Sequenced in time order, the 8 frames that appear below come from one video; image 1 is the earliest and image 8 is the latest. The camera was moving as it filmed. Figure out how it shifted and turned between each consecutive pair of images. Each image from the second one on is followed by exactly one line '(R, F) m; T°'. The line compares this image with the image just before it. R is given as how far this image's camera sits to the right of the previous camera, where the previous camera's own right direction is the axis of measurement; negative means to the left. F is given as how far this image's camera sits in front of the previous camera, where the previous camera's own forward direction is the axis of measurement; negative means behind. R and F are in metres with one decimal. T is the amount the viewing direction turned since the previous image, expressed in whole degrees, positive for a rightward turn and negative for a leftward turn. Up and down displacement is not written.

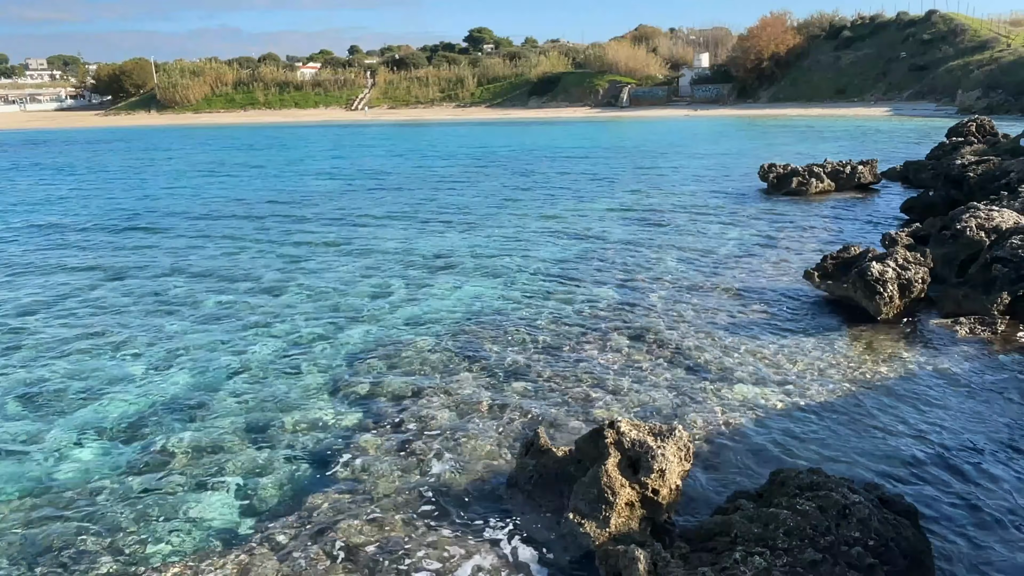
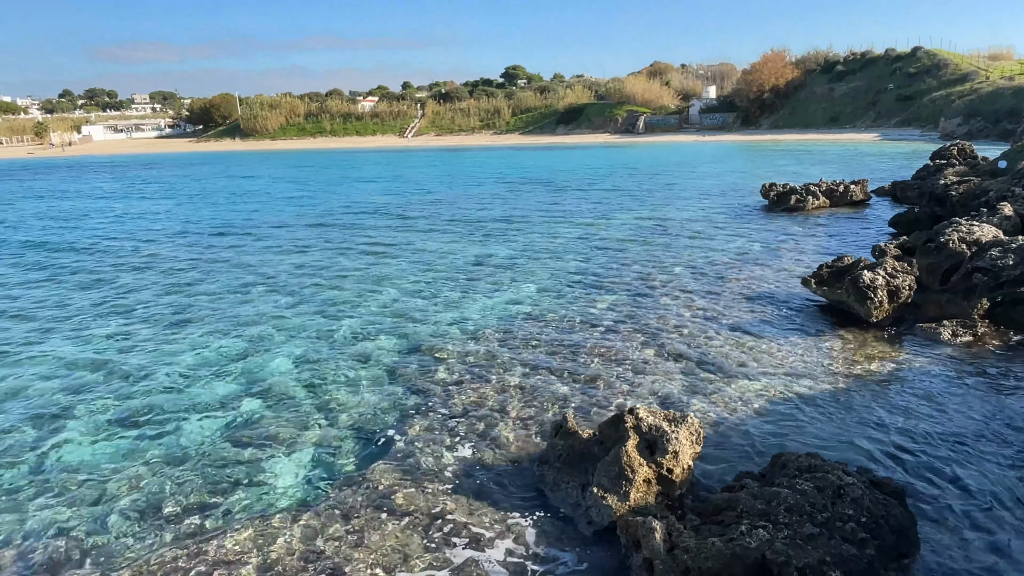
(-0.5, -1.4) m; -1°
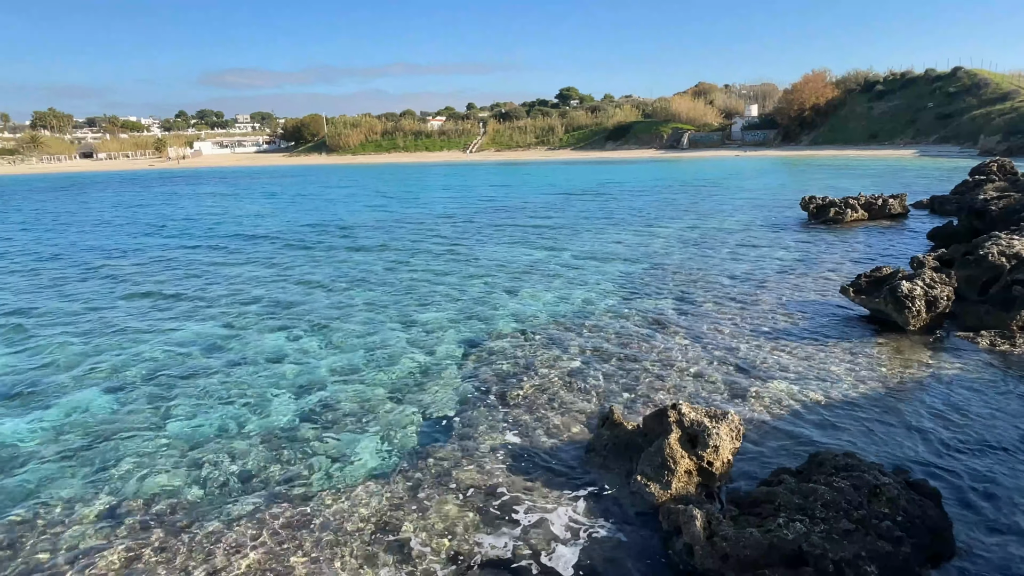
(-0.5, -1.0) m; -3°
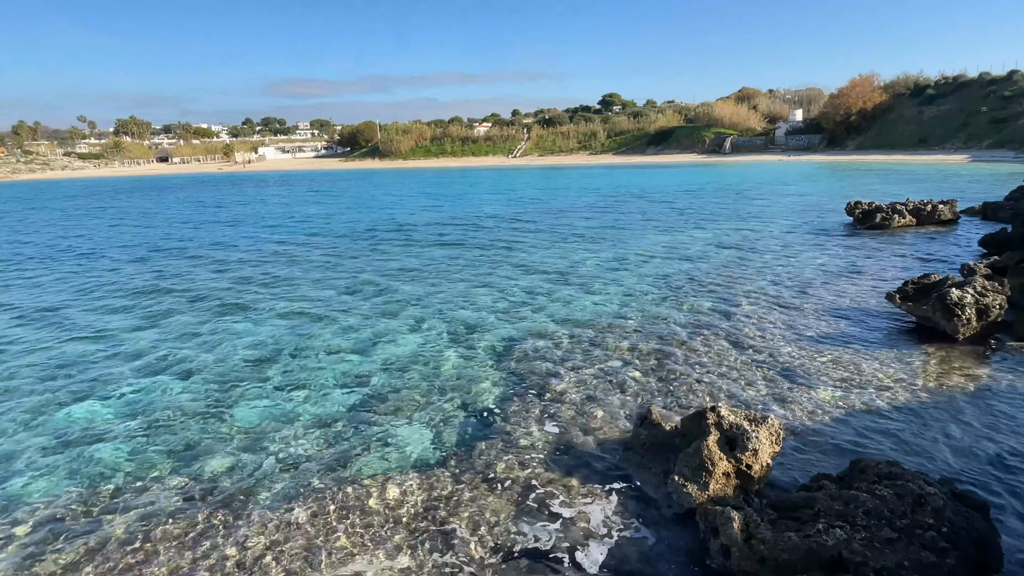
(-0.3, -0.4) m; -3°
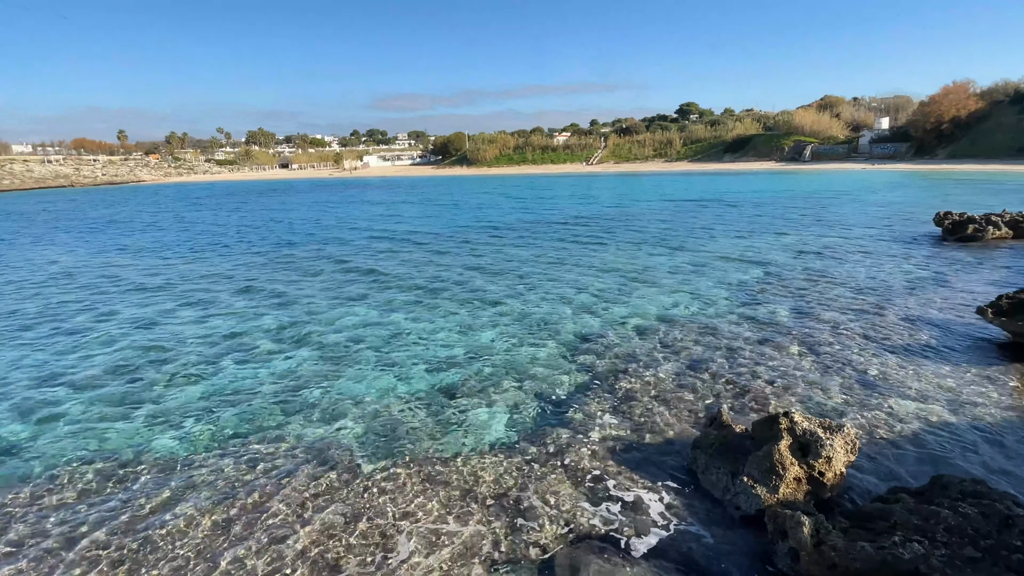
(-0.6, -0.8) m; -6°
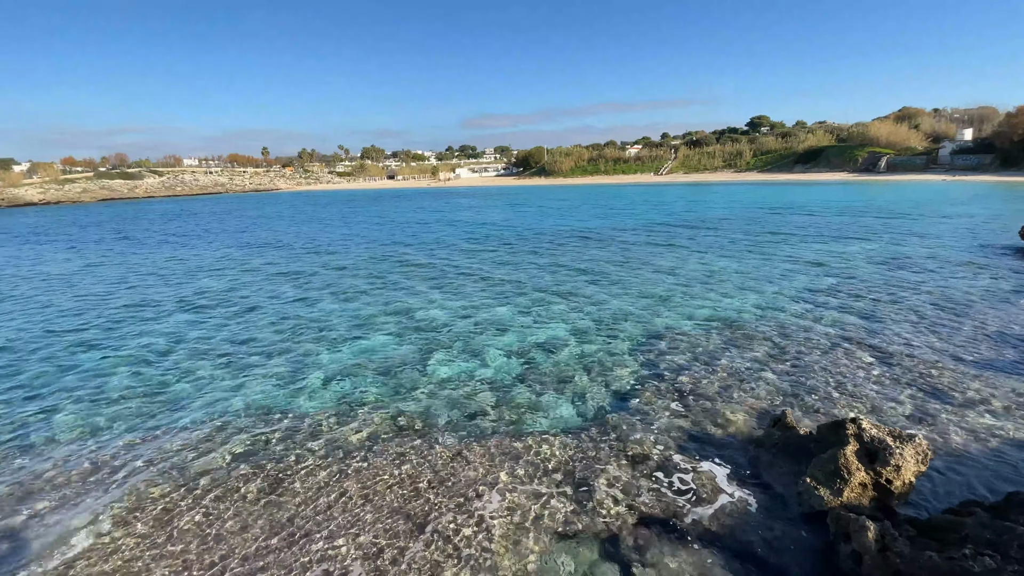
(-0.3, -1.2) m; -7°
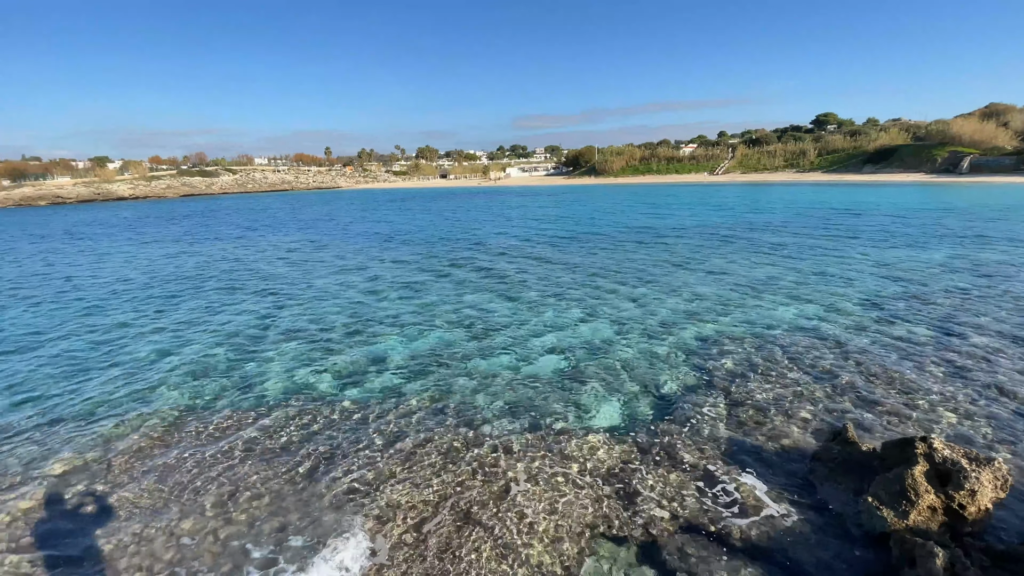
(0.0, -0.1) m; -6°
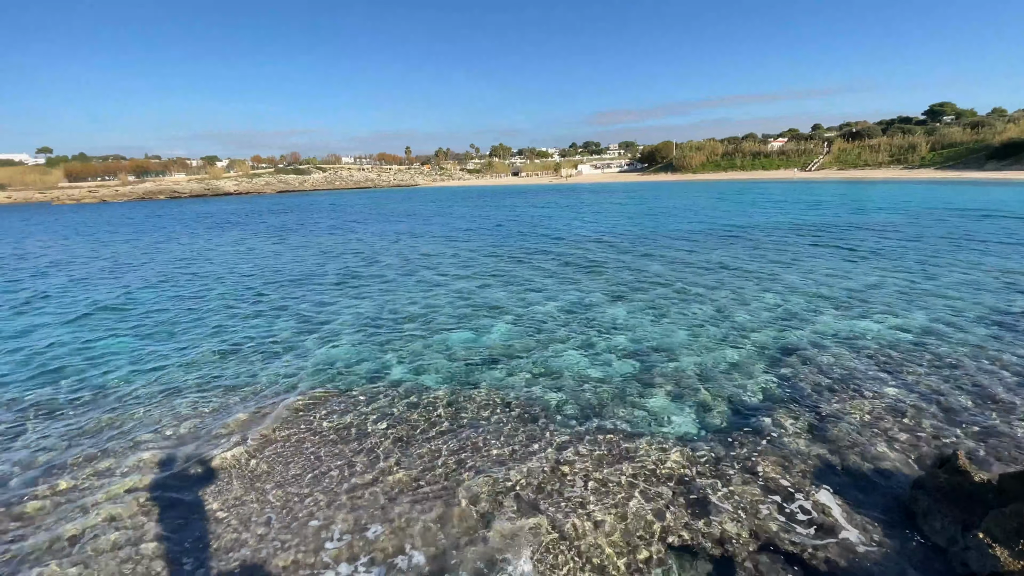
(-0.1, 0.0) m; -8°
